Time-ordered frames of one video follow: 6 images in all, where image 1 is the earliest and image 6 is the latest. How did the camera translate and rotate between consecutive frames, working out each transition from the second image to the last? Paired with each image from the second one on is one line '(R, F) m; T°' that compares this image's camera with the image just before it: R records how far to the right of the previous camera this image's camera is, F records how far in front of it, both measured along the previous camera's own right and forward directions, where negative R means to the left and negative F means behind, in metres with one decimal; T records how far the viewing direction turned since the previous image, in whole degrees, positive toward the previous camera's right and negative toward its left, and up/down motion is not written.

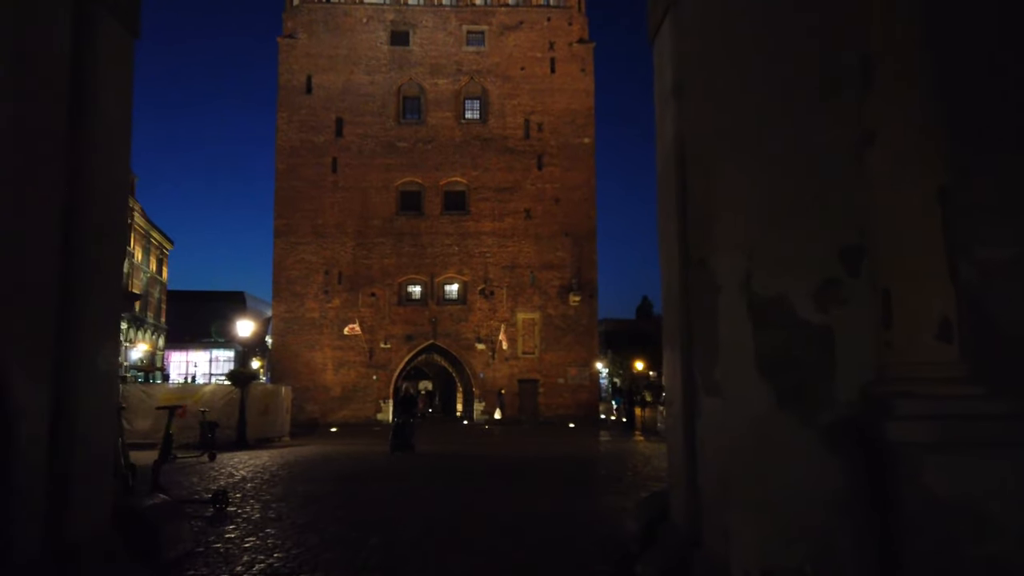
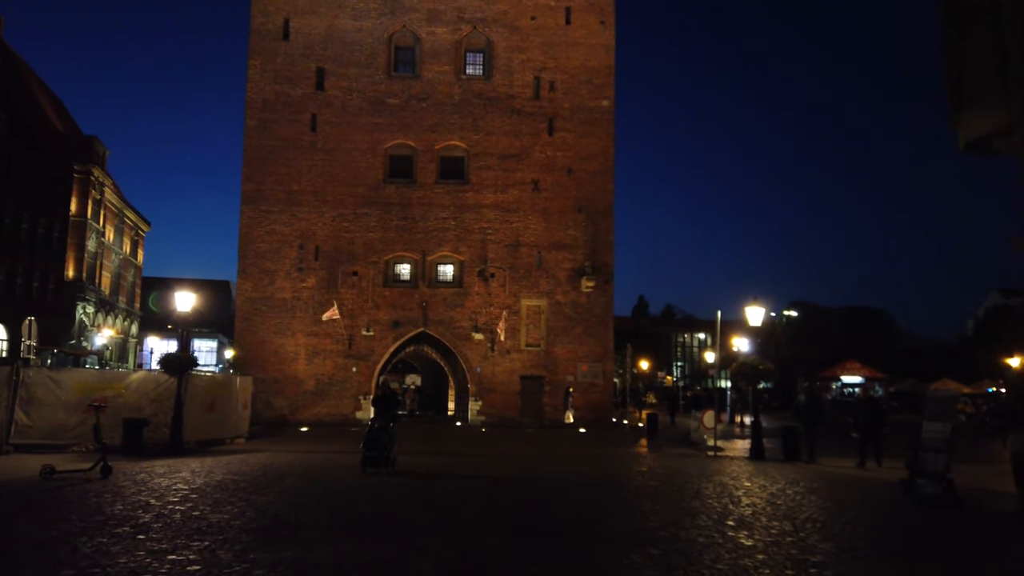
(-0.6, +5.4) m; +1°
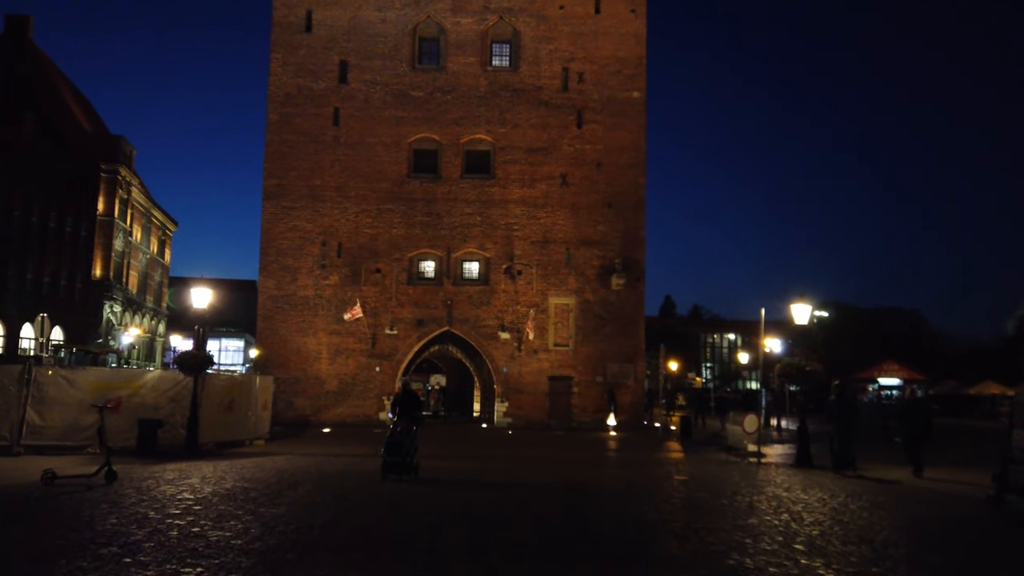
(-0.1, +1.1) m; -2°
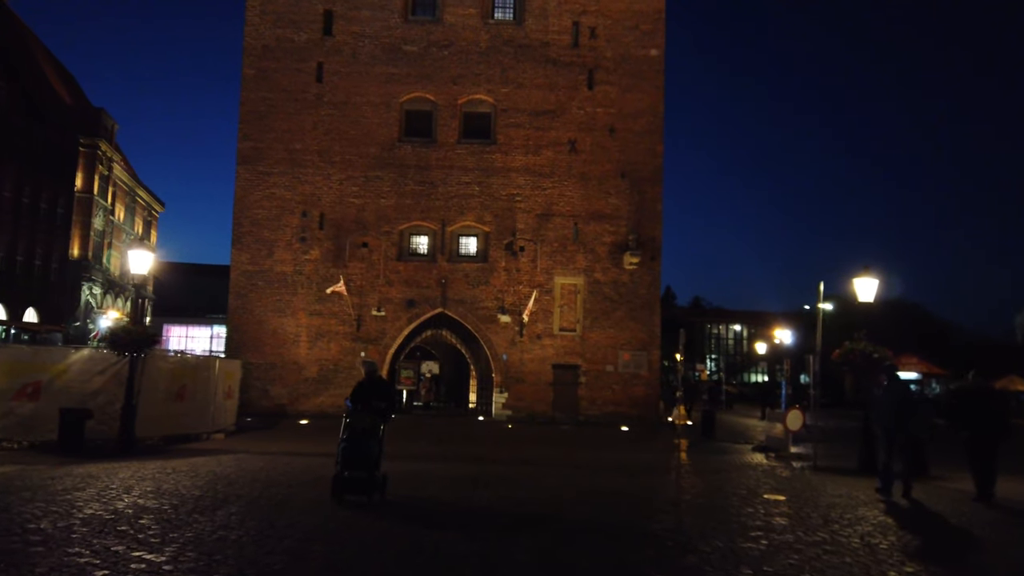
(-0.2, +3.4) m; 0°
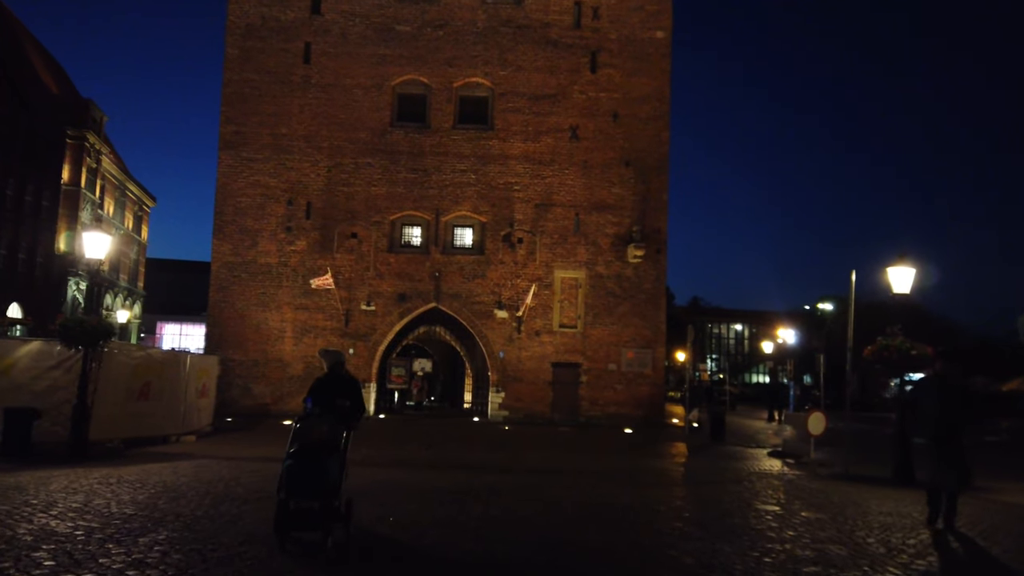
(0.0, +1.6) m; 0°
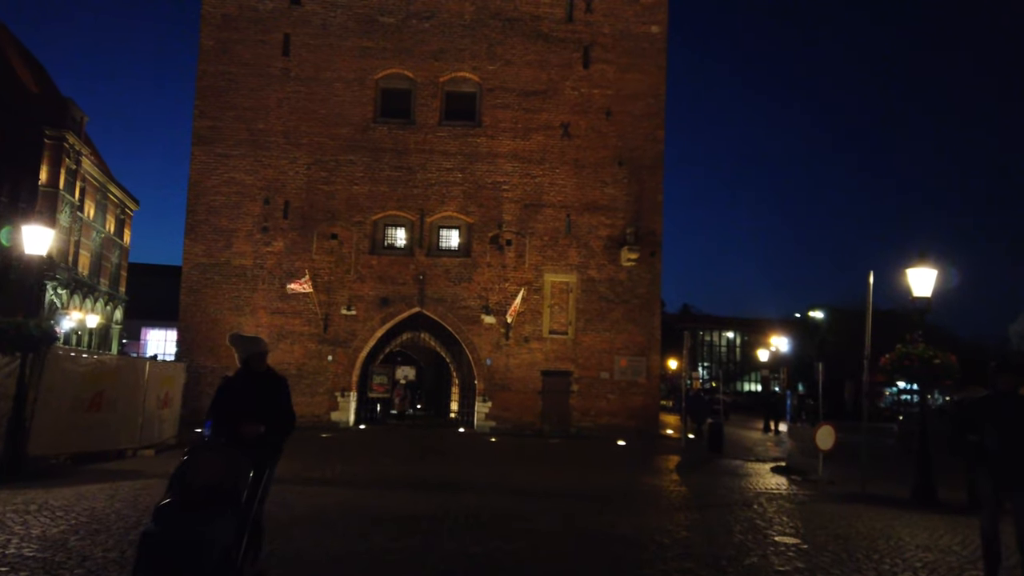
(+0.1, +1.3) m; +1°
